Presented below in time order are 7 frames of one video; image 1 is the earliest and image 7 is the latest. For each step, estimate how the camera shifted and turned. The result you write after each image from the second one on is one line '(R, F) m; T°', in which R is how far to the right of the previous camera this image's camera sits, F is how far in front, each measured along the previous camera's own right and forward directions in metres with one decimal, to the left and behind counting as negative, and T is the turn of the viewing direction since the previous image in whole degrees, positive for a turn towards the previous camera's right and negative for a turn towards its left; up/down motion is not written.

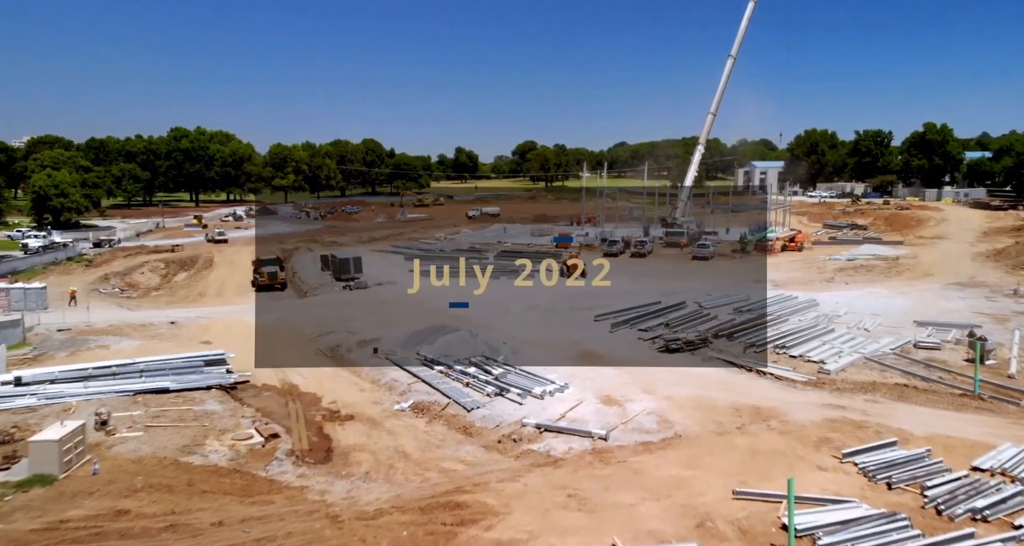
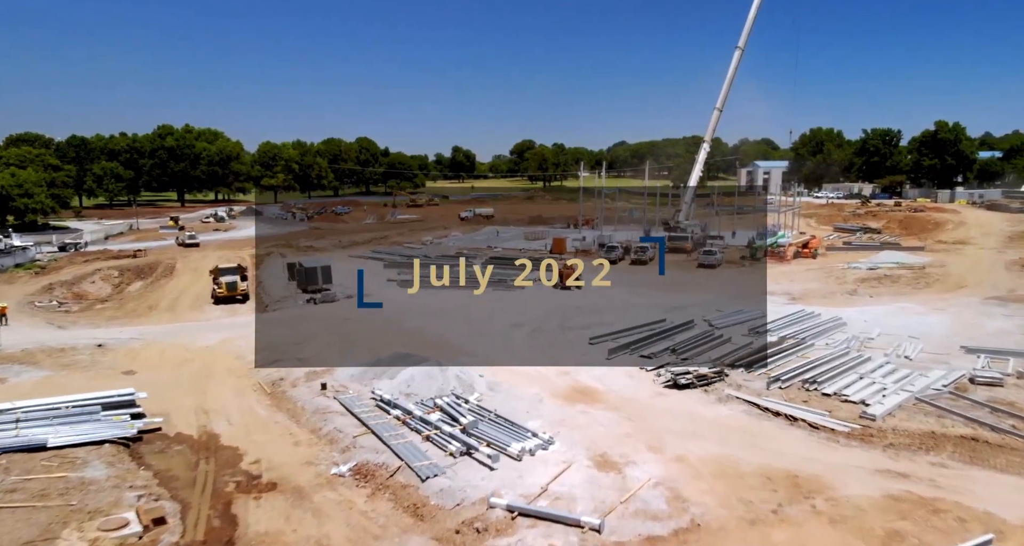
(+0.6, +3.7) m; 0°
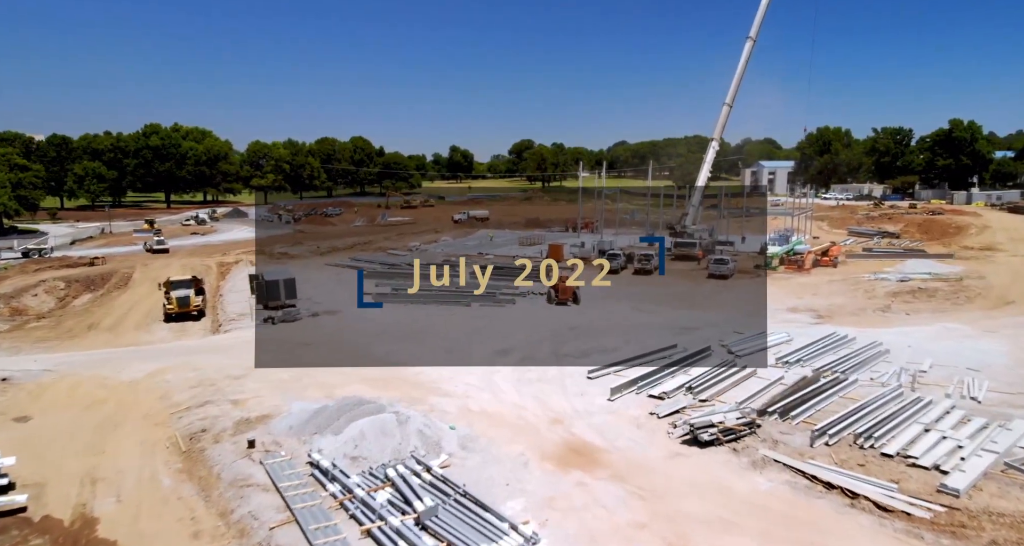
(+0.5, +3.7) m; 0°
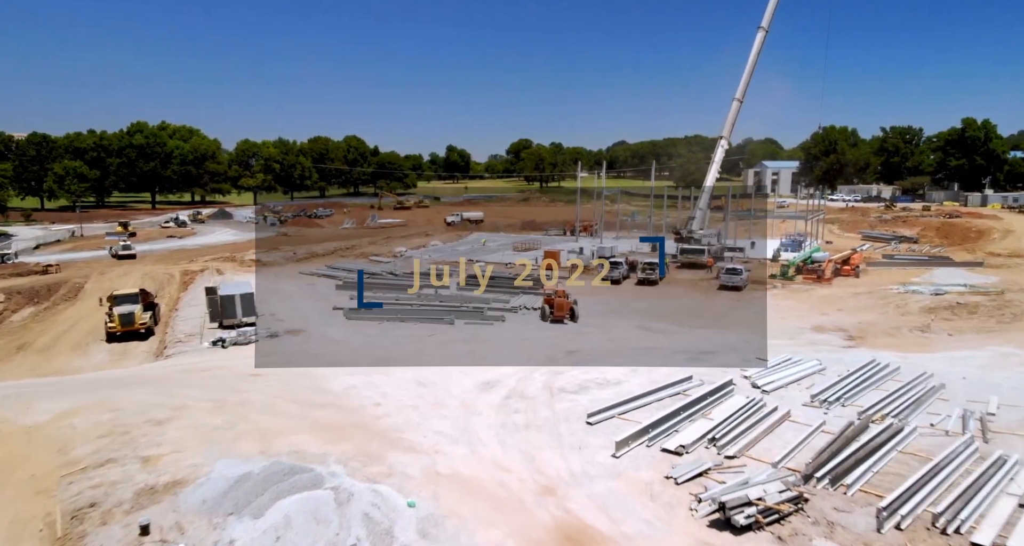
(+0.4, +3.4) m; 0°
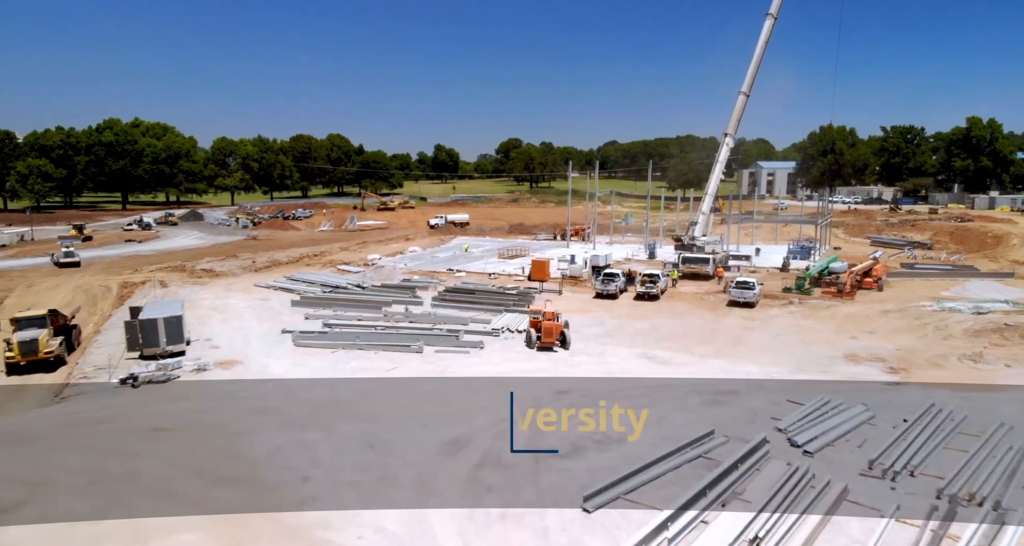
(+0.4, +4.0) m; +1°
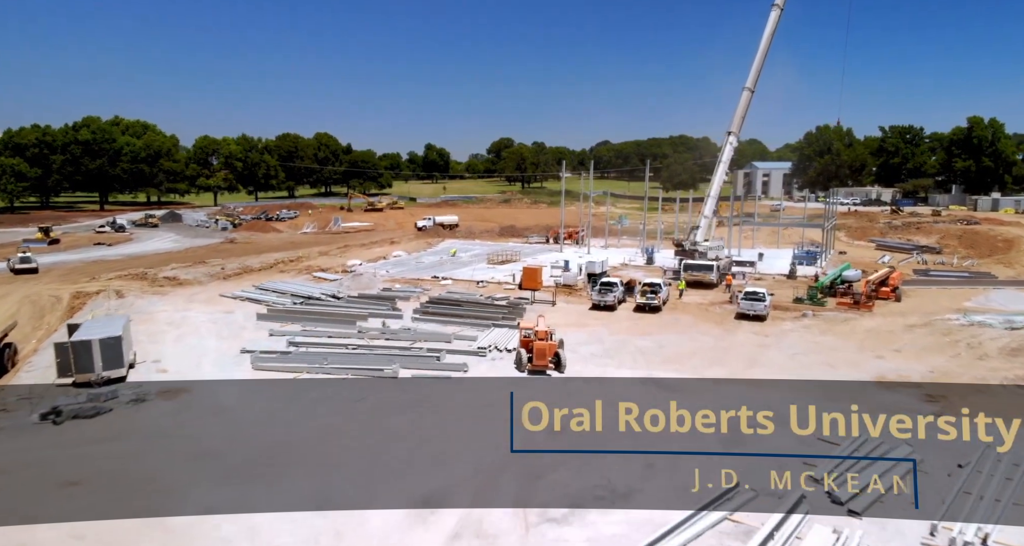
(+0.1, +2.5) m; +1°
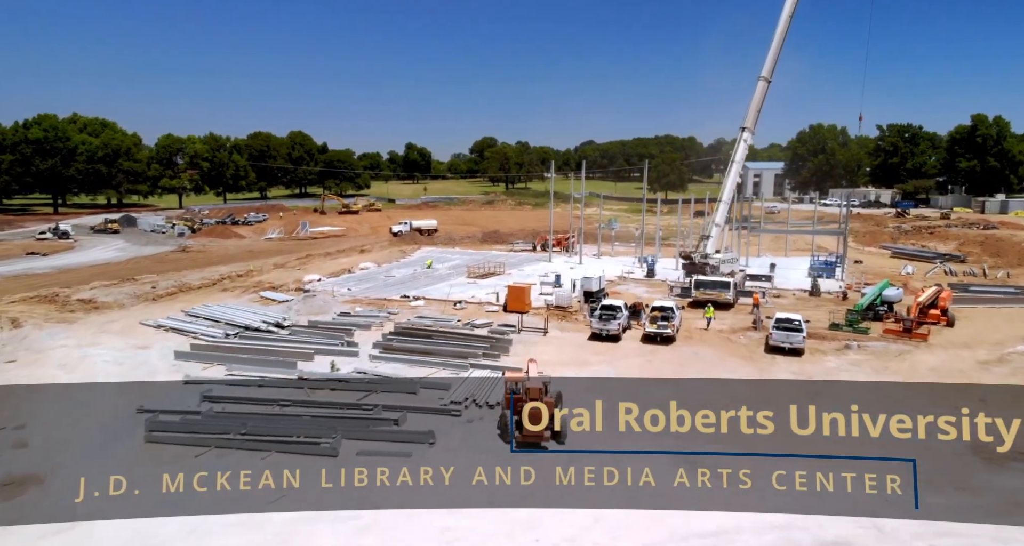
(0.0, +4.9) m; +1°
